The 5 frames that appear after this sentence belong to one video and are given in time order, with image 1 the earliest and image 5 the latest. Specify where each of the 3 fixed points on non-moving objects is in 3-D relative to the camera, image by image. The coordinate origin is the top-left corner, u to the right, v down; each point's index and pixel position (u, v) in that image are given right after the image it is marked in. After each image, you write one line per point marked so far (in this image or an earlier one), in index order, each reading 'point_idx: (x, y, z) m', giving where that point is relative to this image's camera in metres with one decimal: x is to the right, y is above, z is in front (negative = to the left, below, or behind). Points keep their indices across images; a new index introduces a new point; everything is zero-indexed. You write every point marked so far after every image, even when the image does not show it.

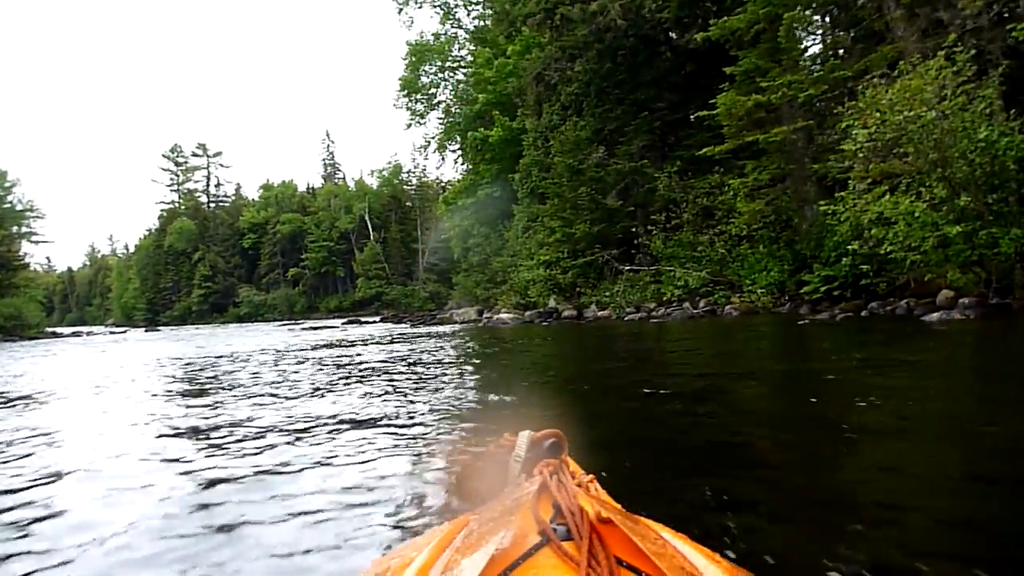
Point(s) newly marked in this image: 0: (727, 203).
0: (+5.3, +2.1, +19.2) m
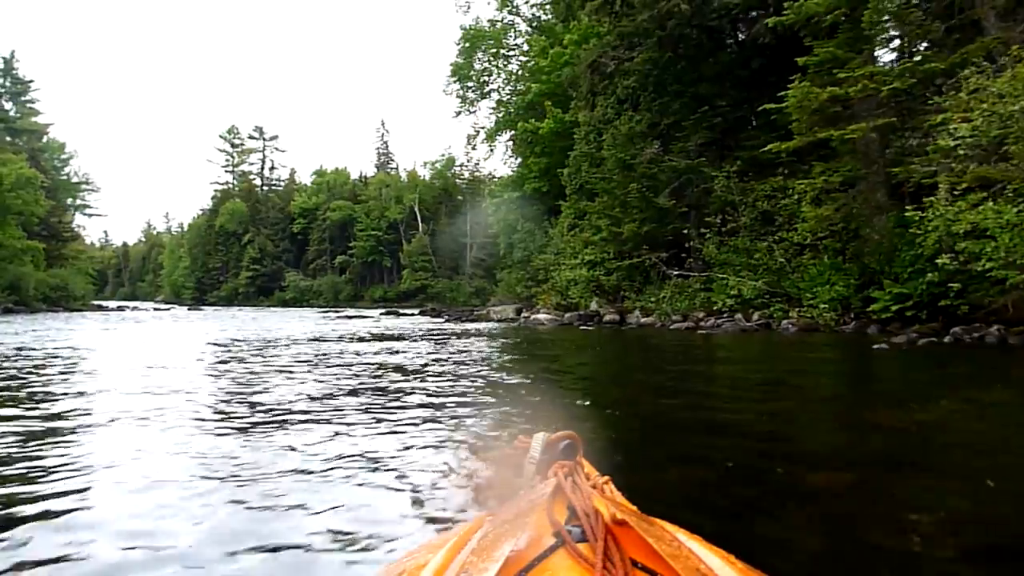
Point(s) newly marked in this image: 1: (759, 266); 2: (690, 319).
0: (+6.3, +1.8, +18.0) m
1: (+5.7, +0.5, +18.2) m
2: (+4.2, -0.8, +18.8) m
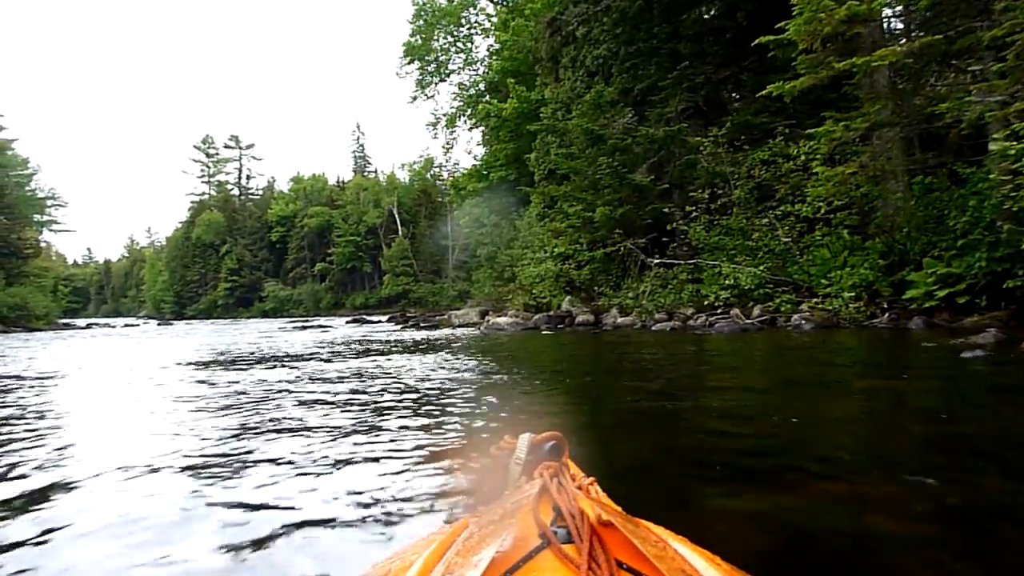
0: (+5.5, +2.1, +15.6) m
1: (+4.9, +0.7, +15.9) m
2: (+3.5, -0.6, +16.4) m
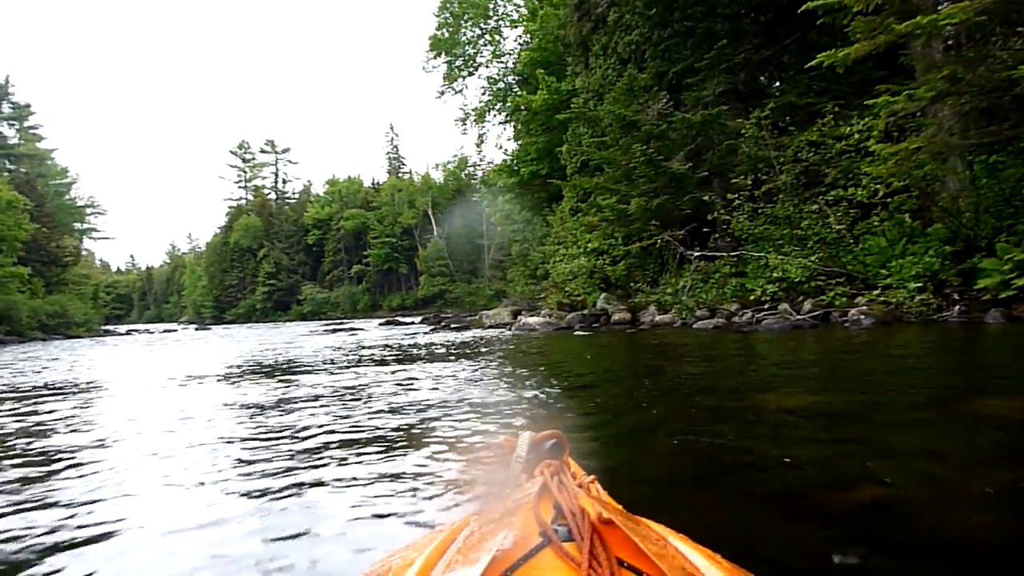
0: (+6.0, +2.2, +14.7) m
1: (+5.5, +0.9, +15.0) m
2: (+4.1, -0.5, +15.6) m
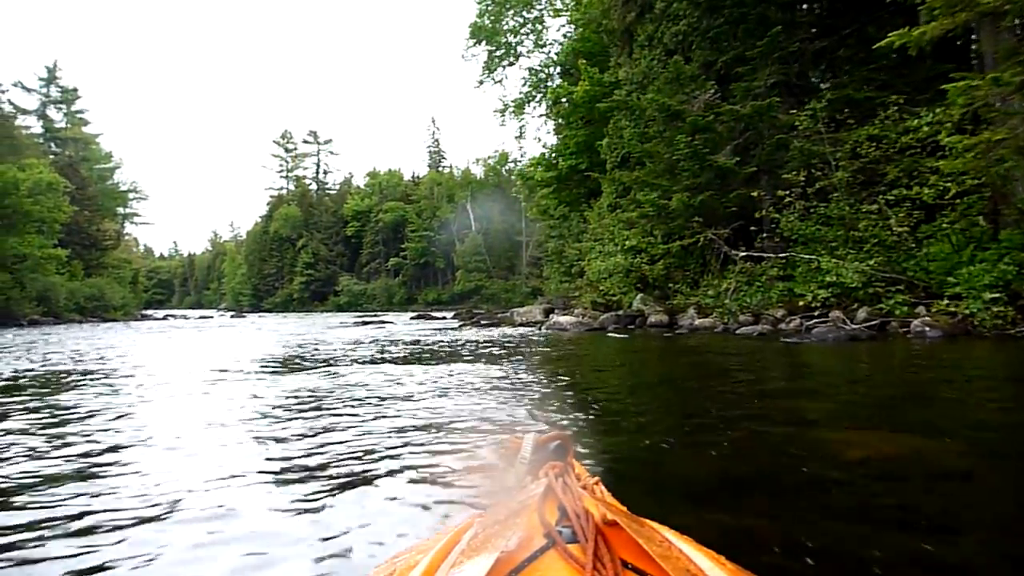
0: (+6.7, +2.1, +13.8) m
1: (+6.1, +0.7, +14.1) m
2: (+4.7, -0.6, +14.8) m
